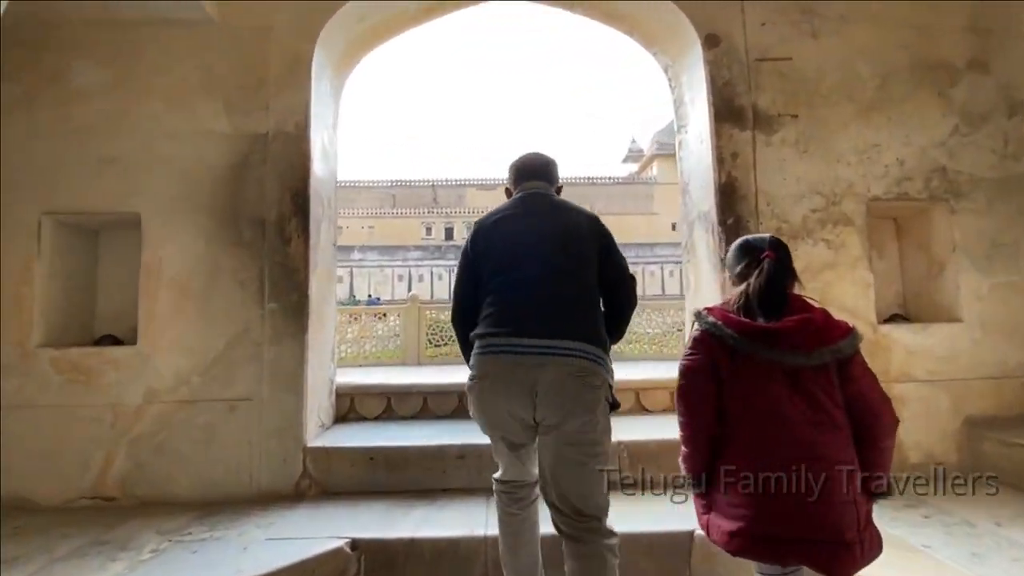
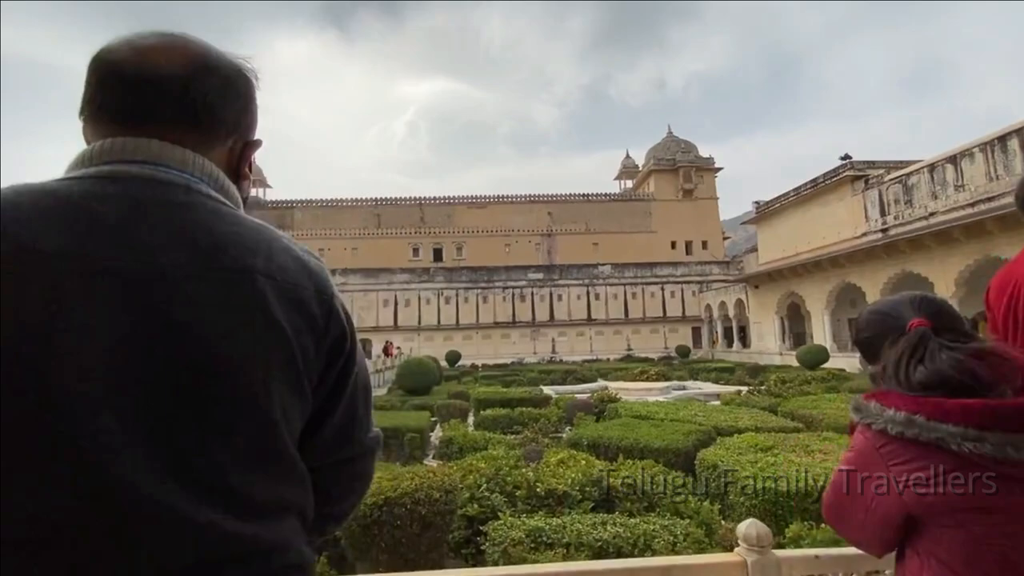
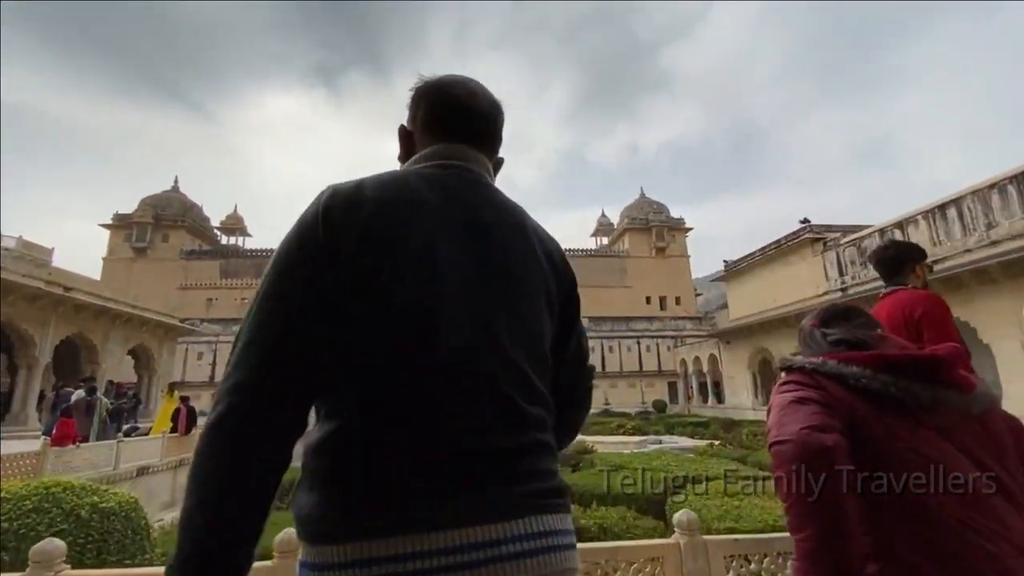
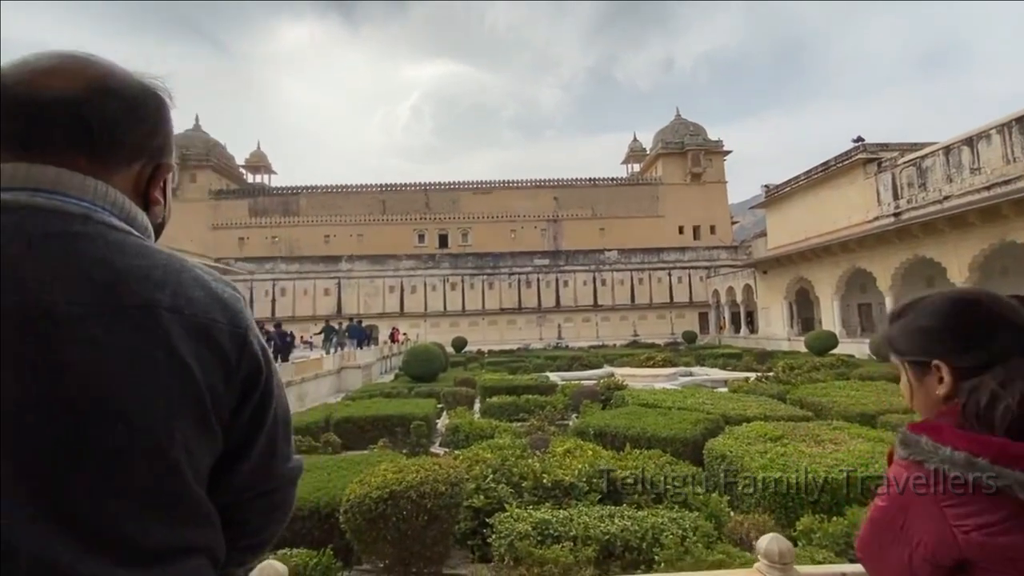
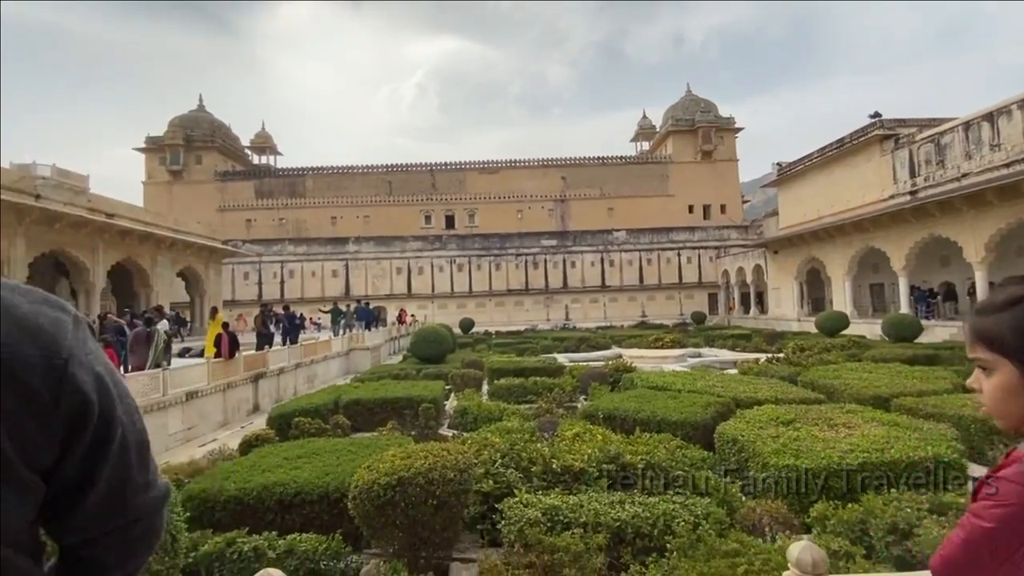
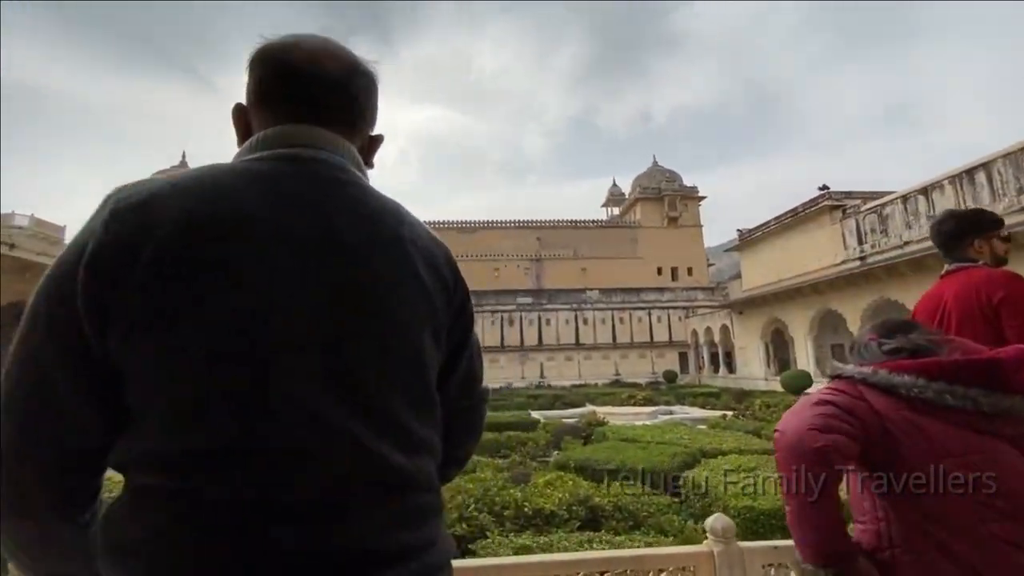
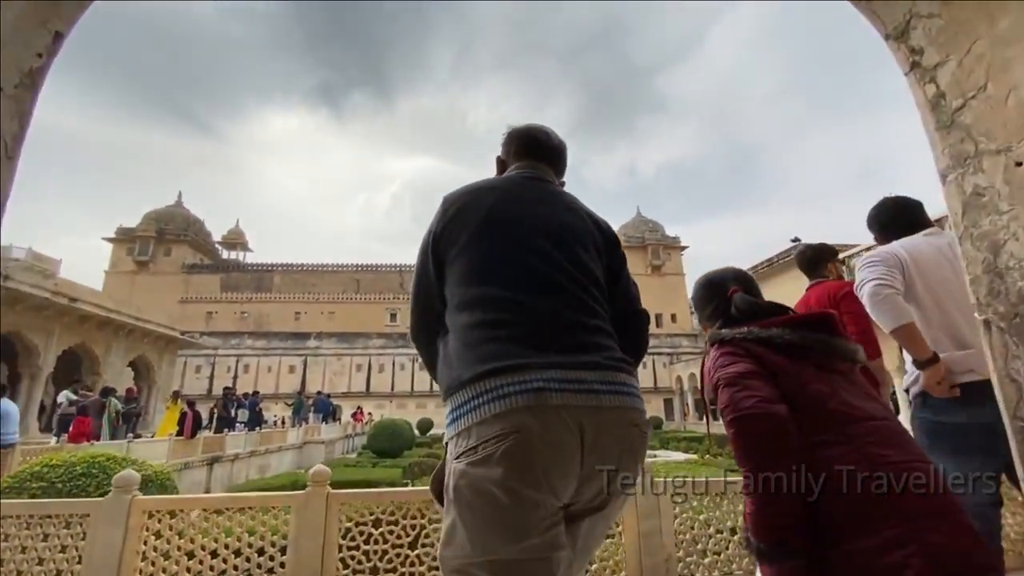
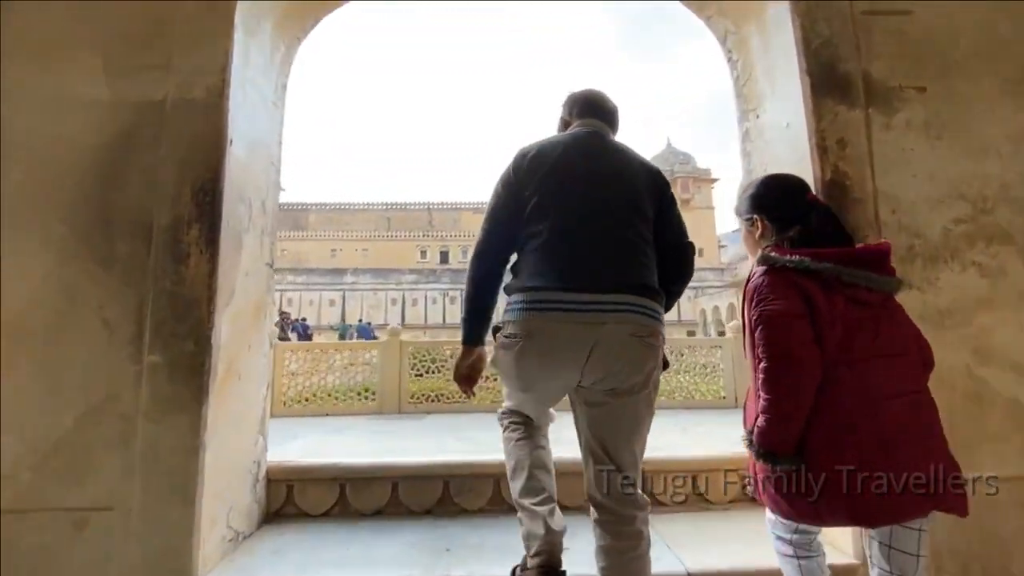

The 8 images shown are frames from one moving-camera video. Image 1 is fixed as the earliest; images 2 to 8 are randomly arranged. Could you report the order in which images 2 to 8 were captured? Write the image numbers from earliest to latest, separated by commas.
8, 7, 3, 6, 2, 4, 5
